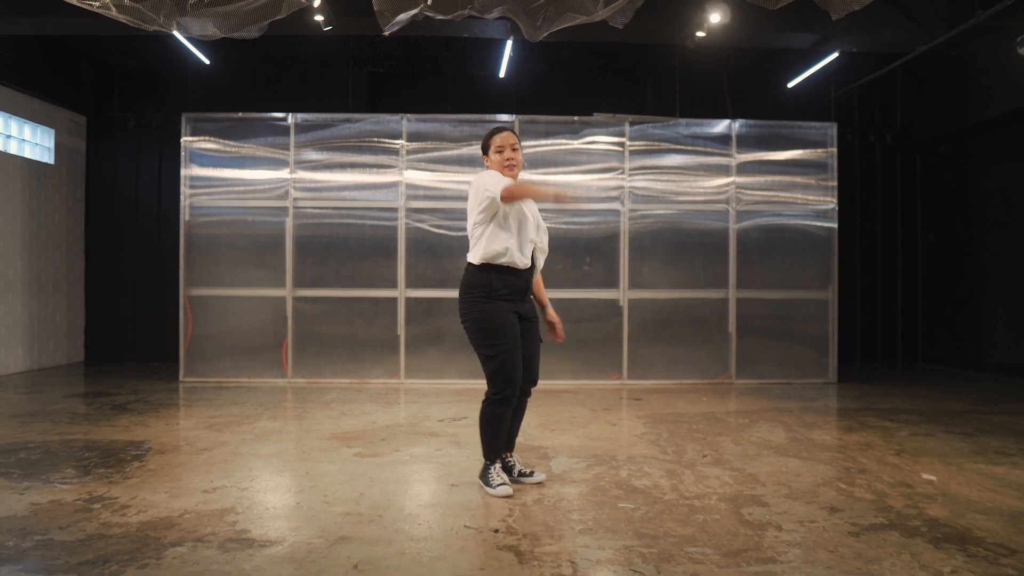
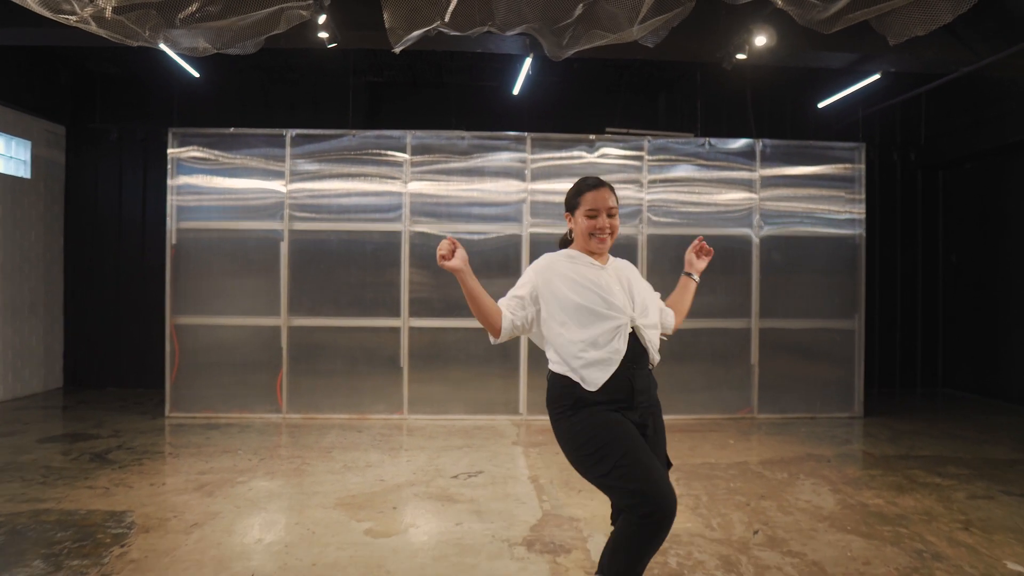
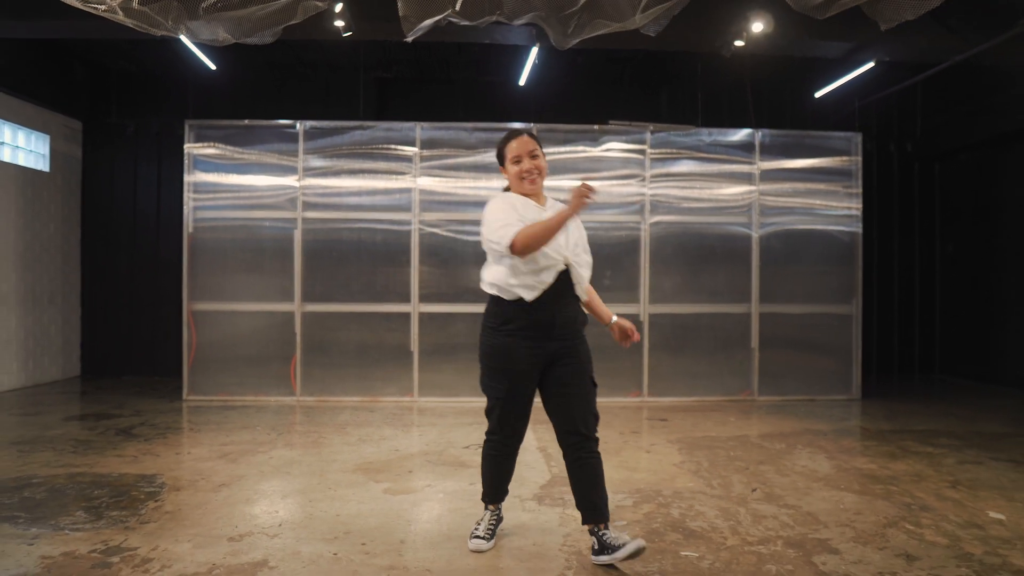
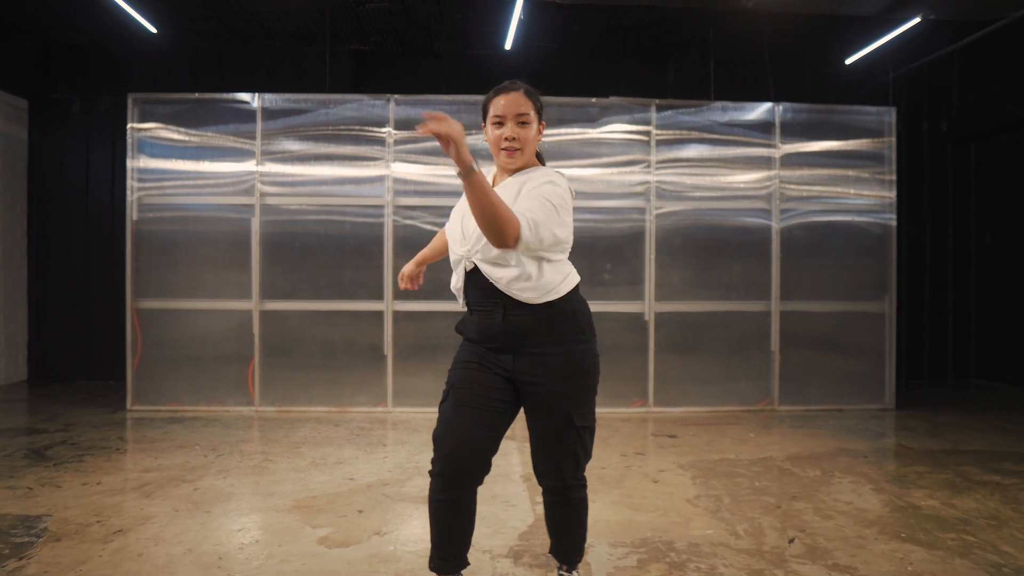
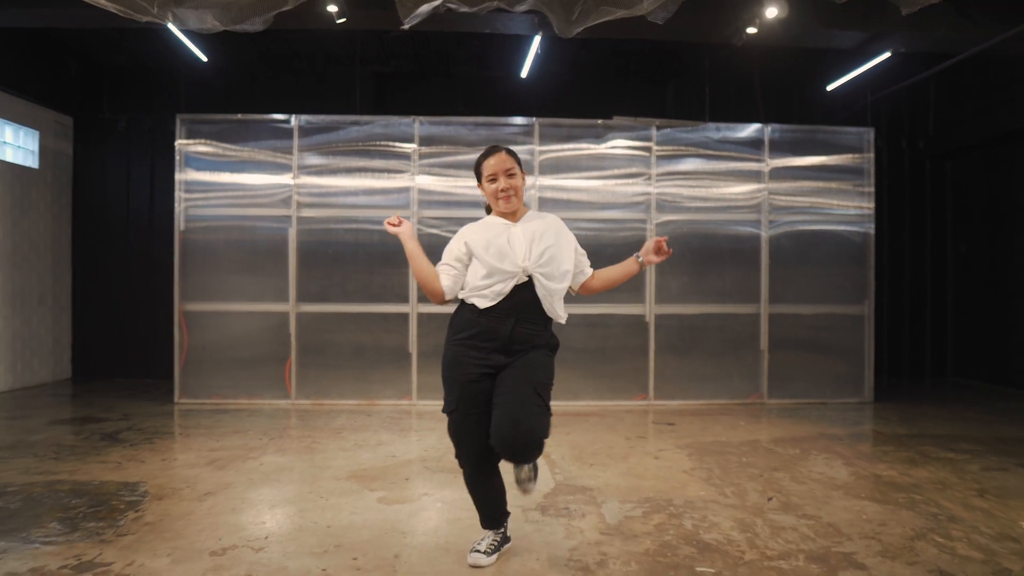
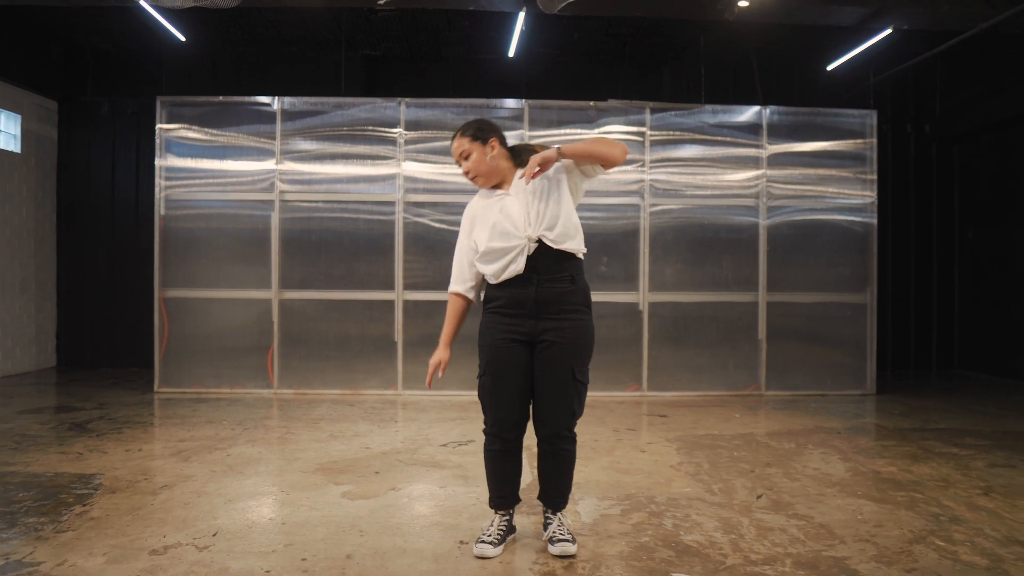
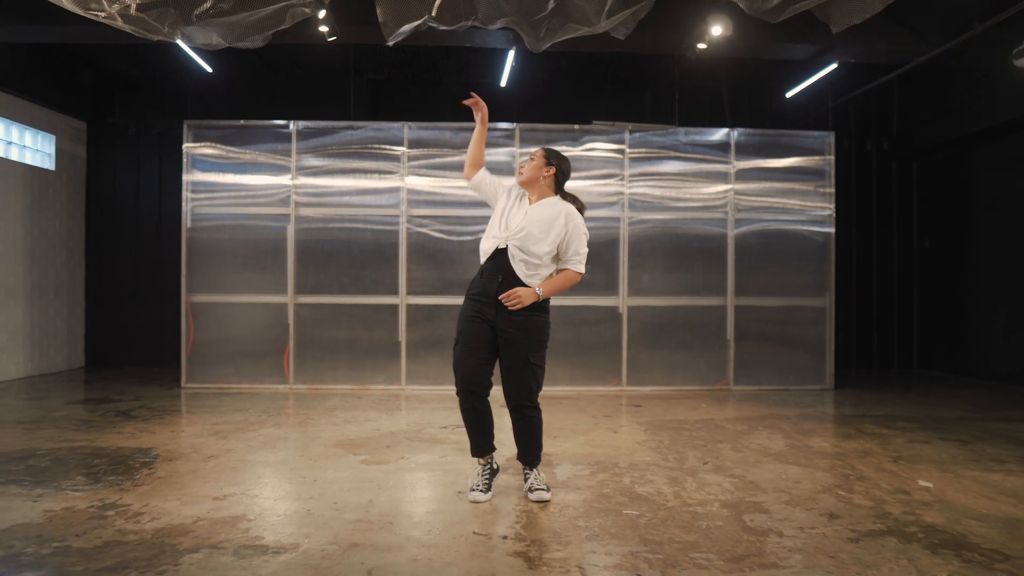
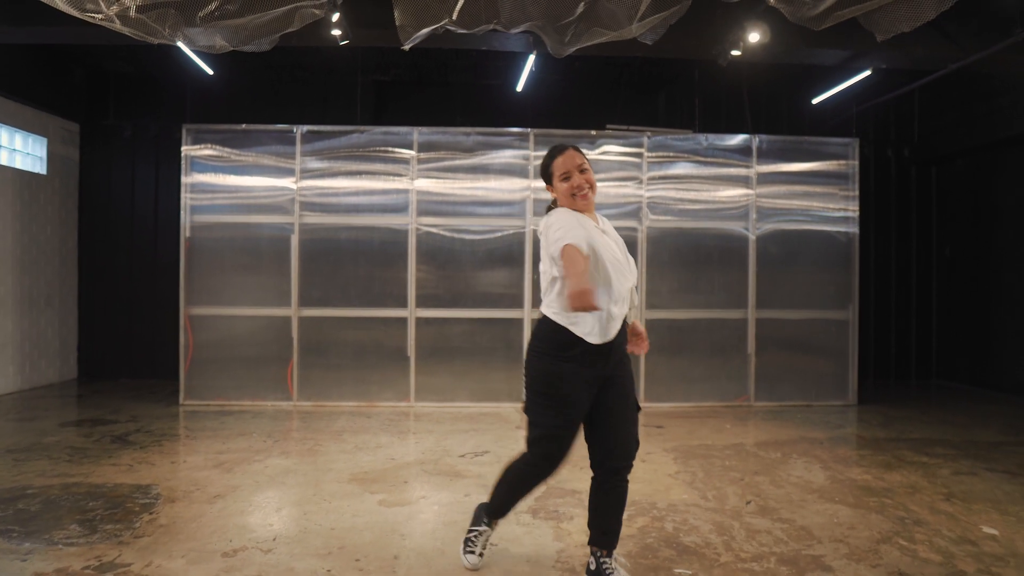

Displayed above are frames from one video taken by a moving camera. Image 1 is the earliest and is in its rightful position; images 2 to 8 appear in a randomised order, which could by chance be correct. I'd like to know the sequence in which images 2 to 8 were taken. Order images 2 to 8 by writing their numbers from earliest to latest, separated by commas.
6, 7, 4, 5, 3, 8, 2
